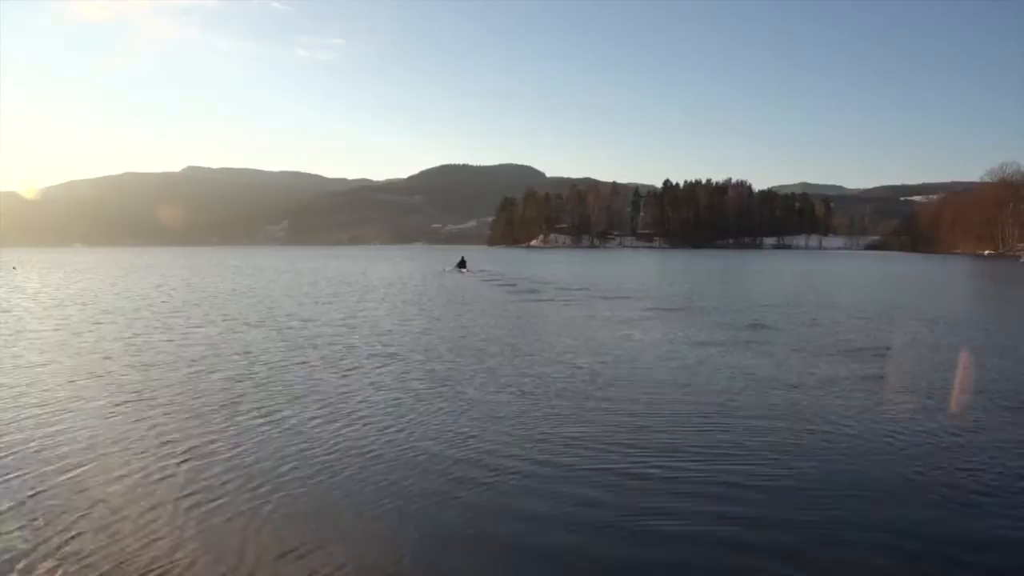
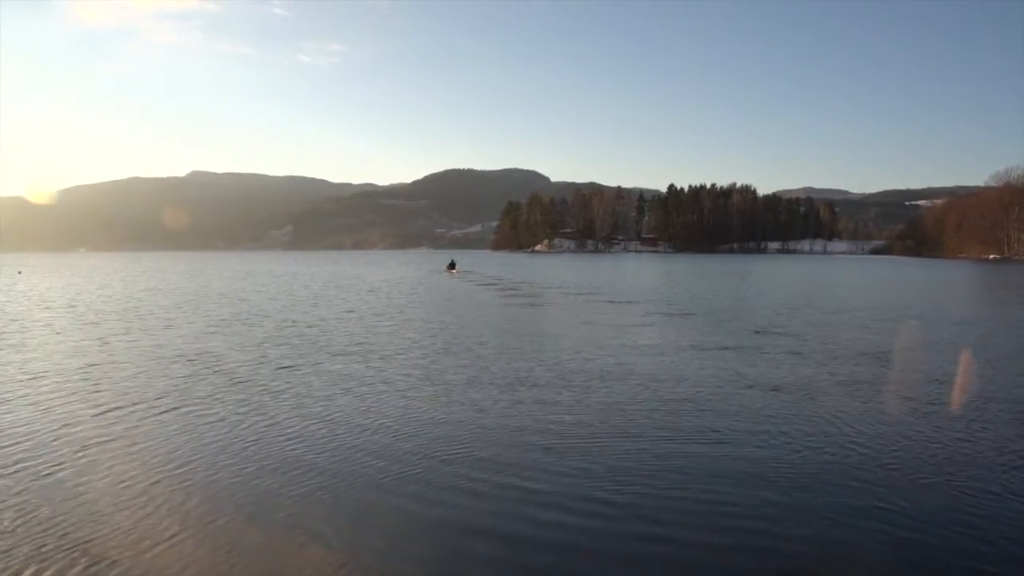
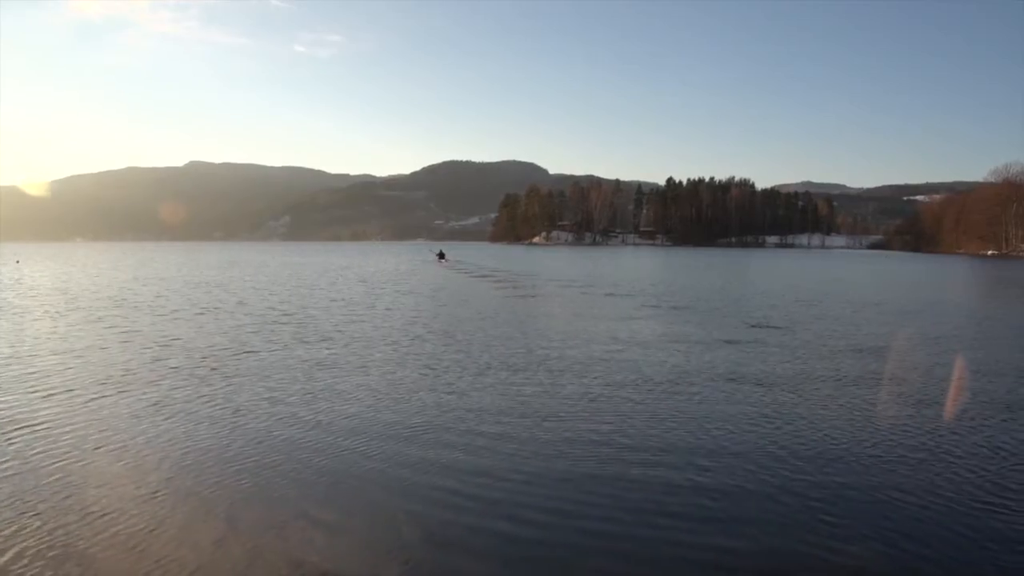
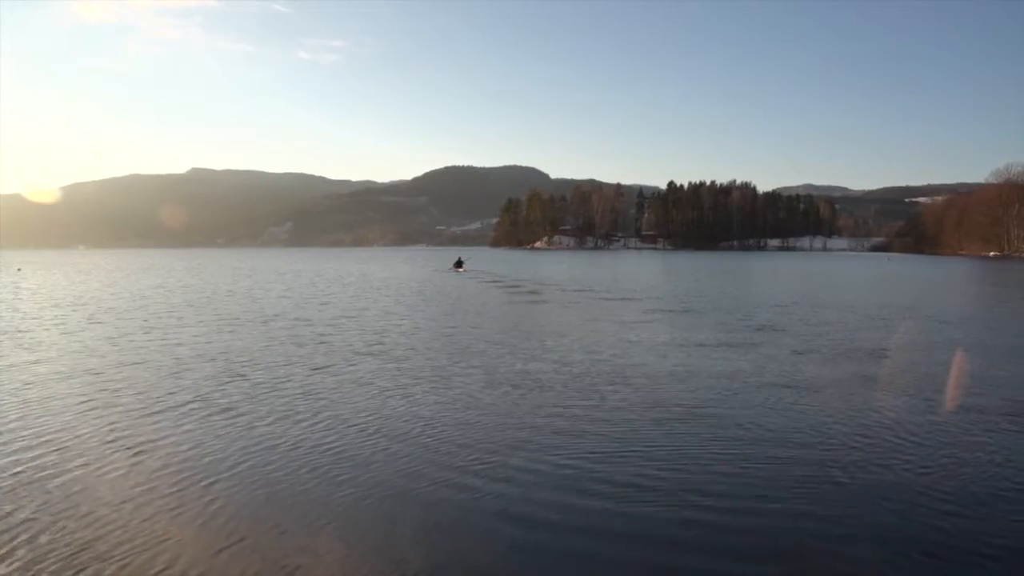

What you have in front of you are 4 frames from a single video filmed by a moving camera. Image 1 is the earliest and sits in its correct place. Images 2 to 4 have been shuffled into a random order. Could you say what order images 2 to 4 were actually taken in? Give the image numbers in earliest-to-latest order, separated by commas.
4, 2, 3
